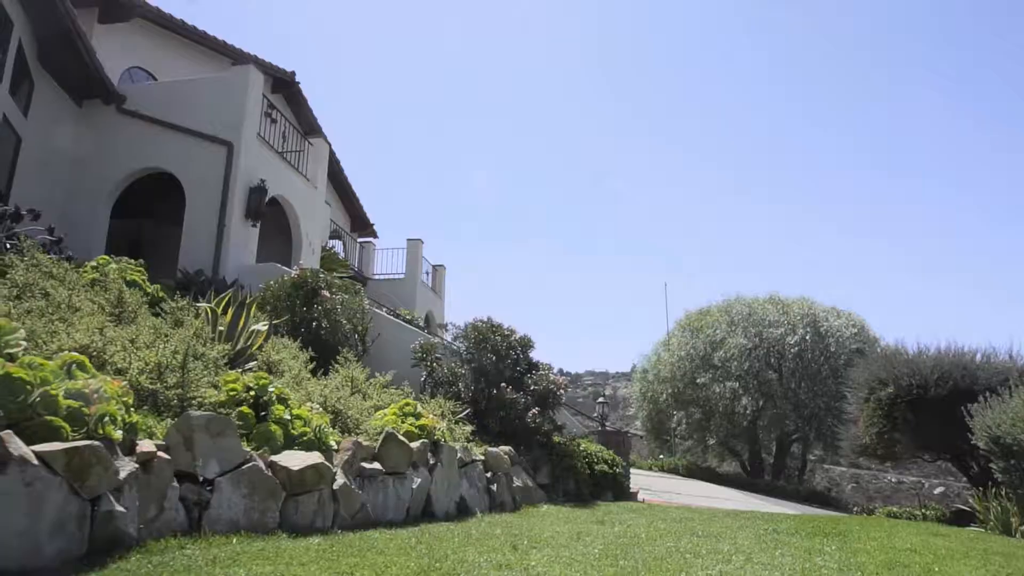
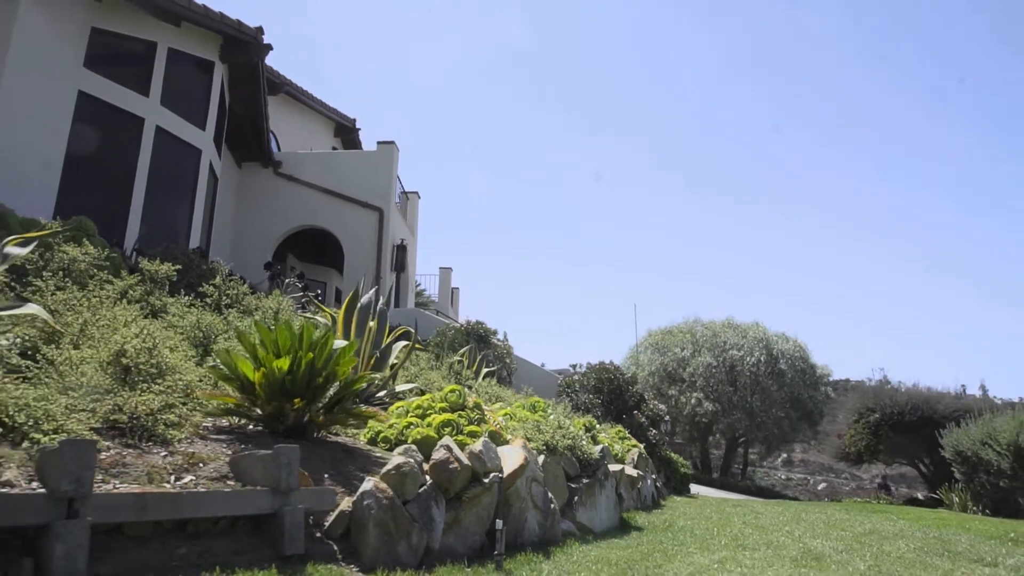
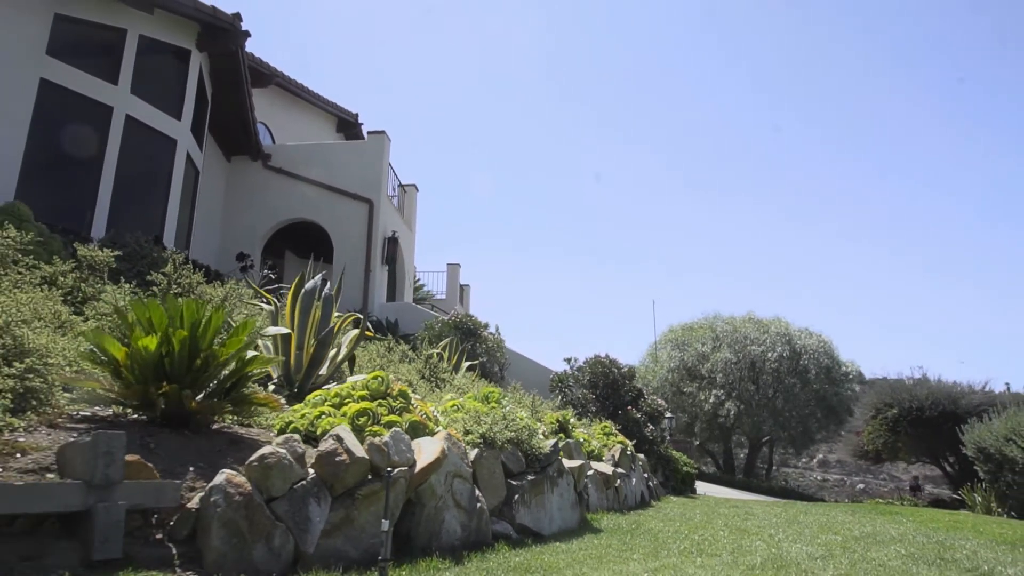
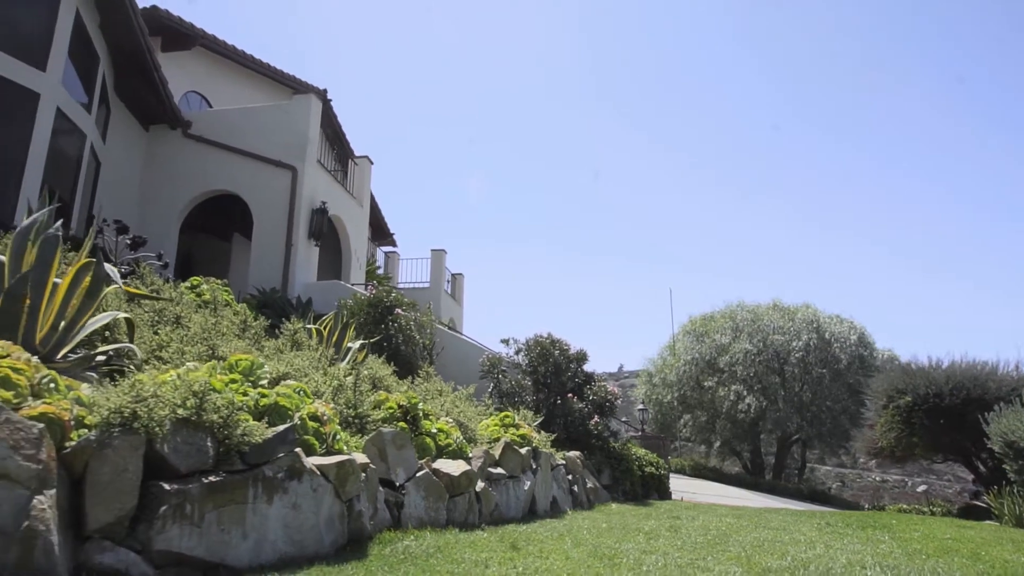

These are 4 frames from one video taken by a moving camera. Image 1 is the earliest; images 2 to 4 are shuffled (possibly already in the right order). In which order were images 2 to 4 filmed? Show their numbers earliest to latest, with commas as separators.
4, 3, 2
